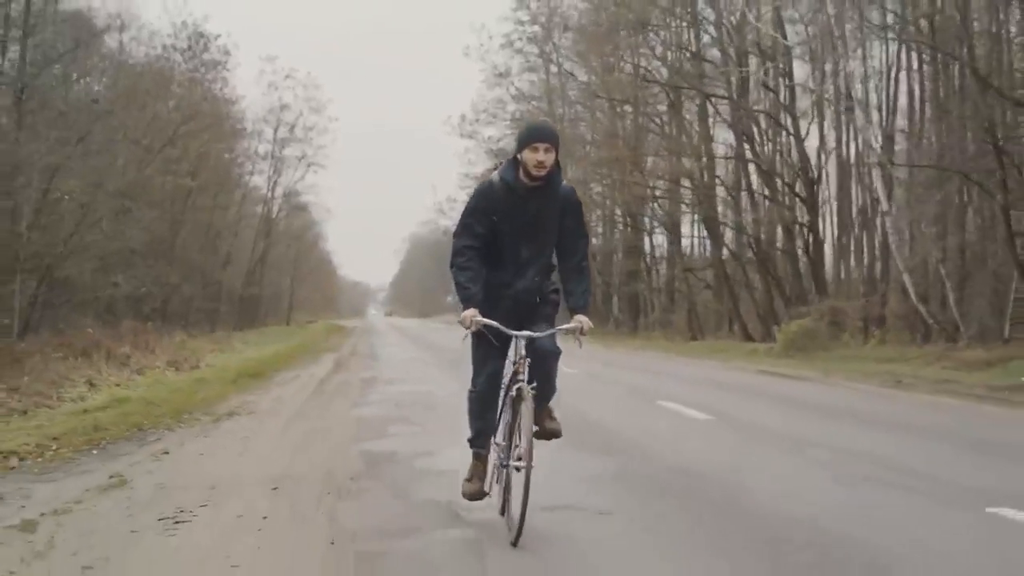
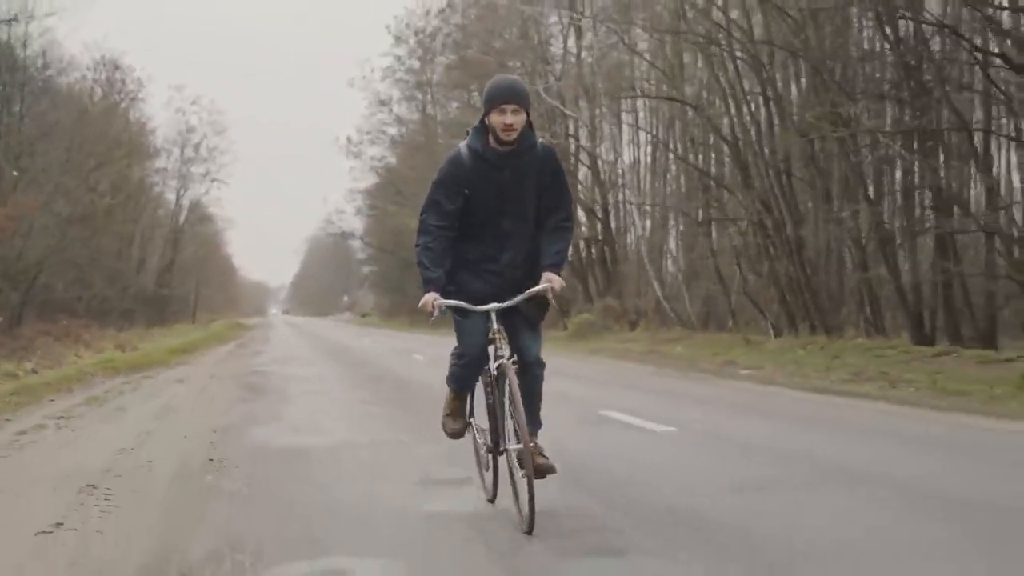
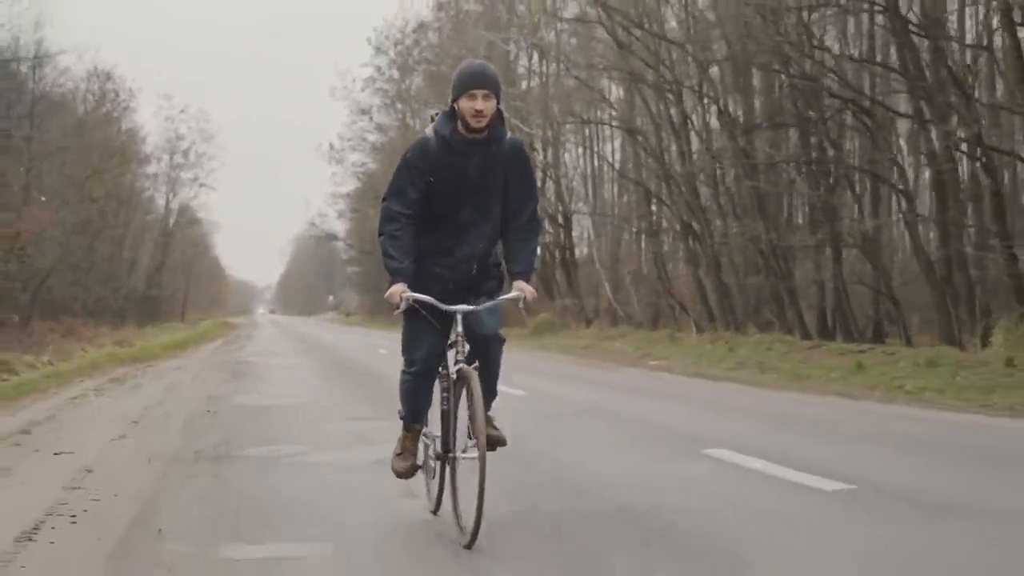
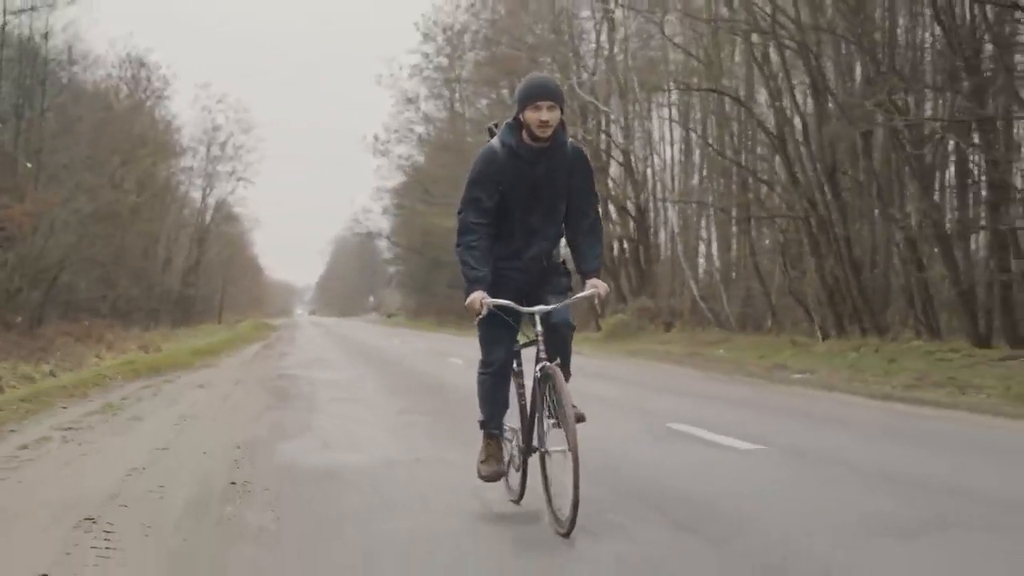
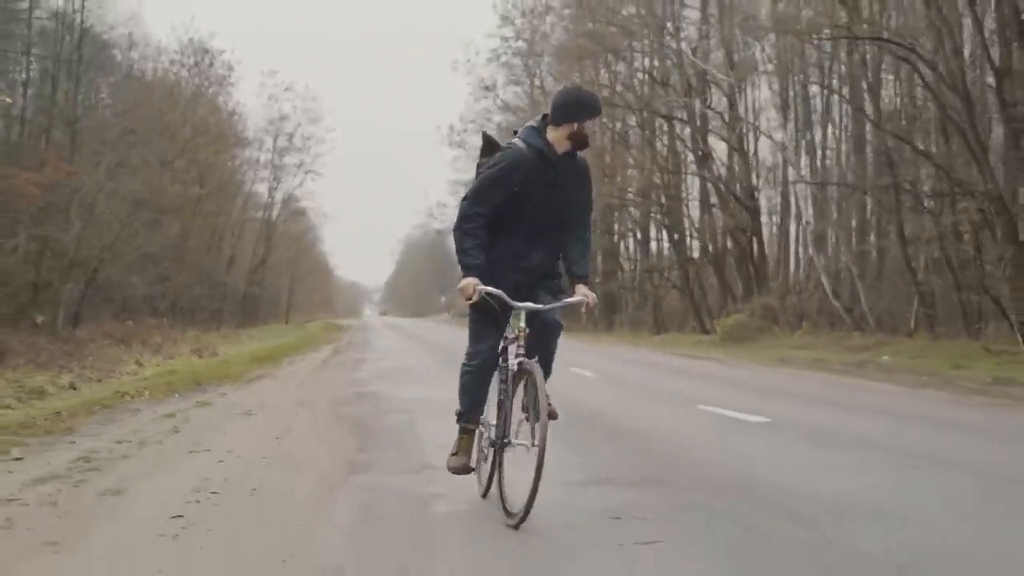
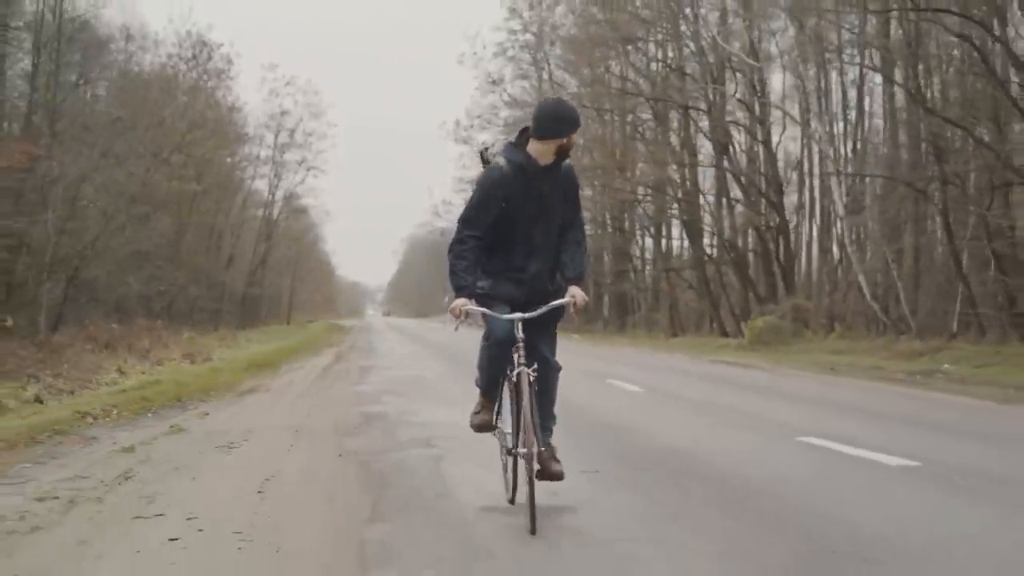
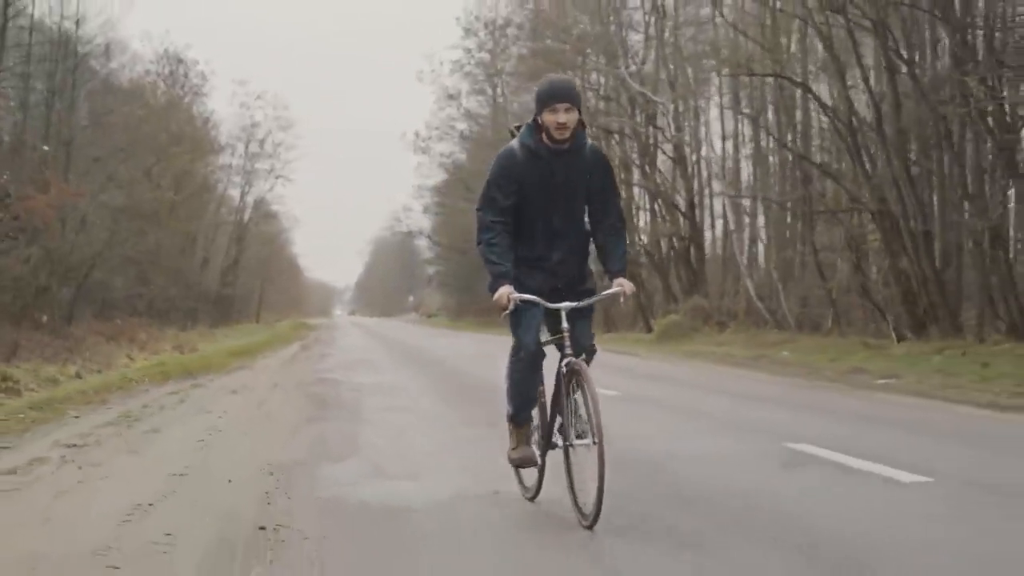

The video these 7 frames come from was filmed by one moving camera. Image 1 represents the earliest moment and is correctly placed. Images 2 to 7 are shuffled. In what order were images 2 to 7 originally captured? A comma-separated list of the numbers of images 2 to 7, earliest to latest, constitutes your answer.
6, 5, 7, 4, 2, 3
